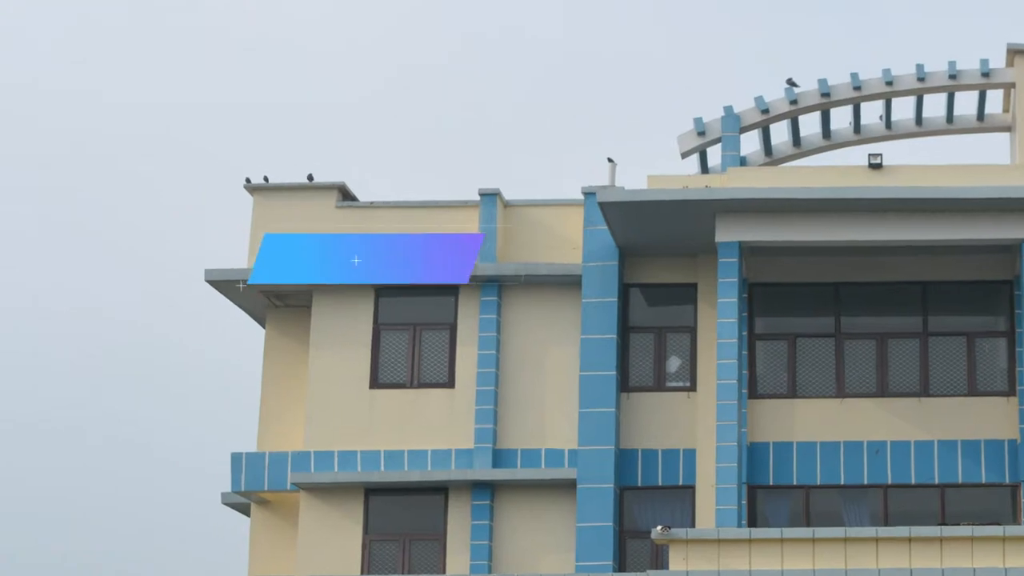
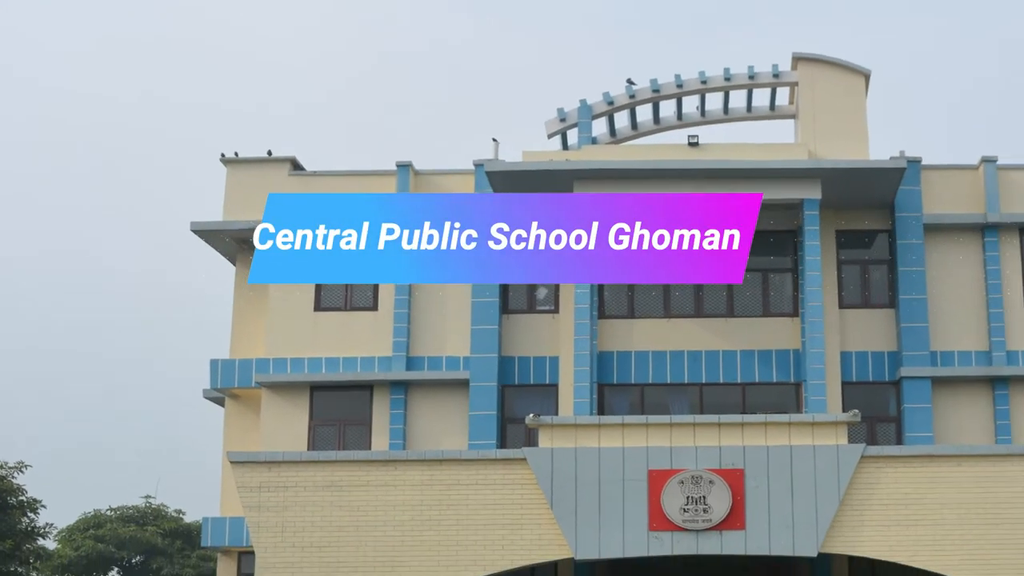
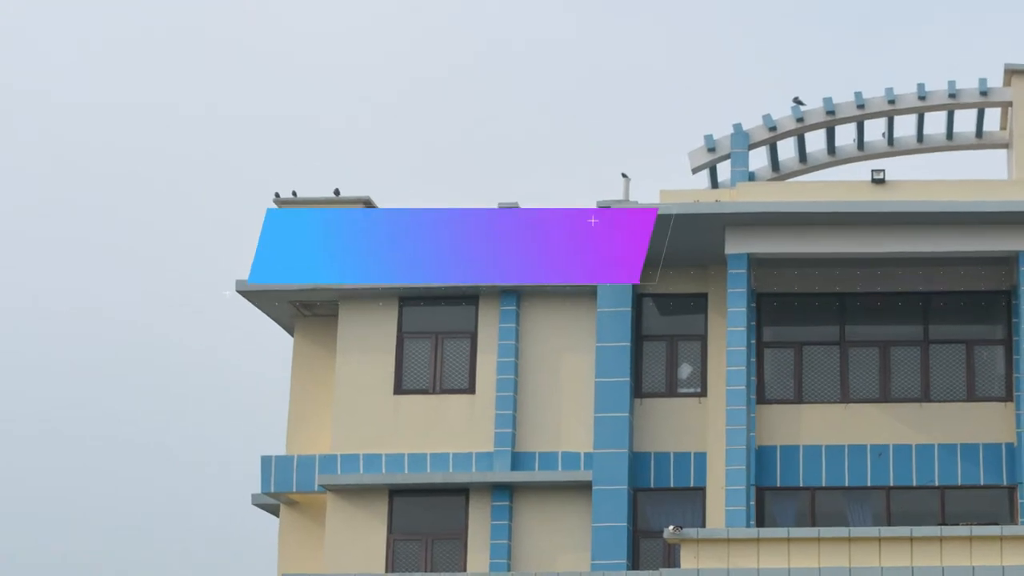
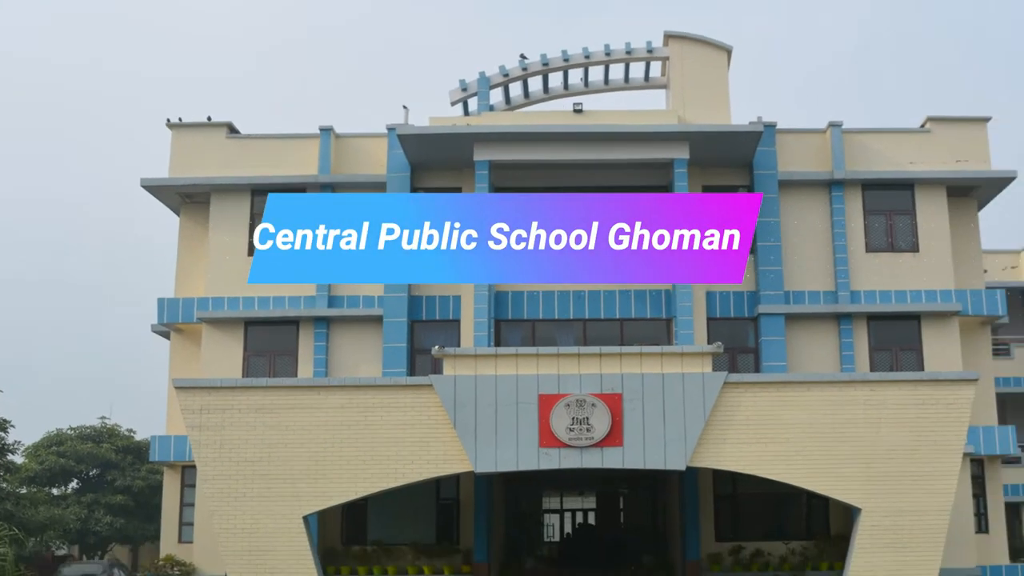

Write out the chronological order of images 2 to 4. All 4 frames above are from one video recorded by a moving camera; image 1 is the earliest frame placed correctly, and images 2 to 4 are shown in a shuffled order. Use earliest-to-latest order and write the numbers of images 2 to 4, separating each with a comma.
3, 2, 4
